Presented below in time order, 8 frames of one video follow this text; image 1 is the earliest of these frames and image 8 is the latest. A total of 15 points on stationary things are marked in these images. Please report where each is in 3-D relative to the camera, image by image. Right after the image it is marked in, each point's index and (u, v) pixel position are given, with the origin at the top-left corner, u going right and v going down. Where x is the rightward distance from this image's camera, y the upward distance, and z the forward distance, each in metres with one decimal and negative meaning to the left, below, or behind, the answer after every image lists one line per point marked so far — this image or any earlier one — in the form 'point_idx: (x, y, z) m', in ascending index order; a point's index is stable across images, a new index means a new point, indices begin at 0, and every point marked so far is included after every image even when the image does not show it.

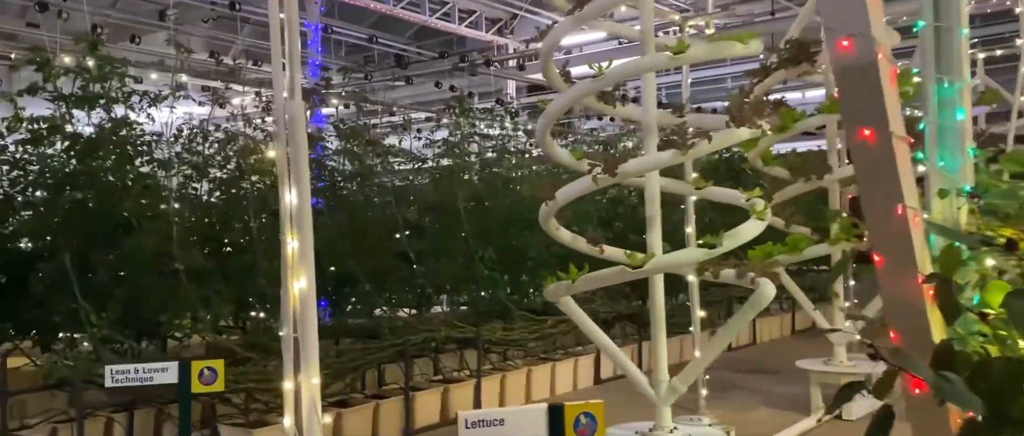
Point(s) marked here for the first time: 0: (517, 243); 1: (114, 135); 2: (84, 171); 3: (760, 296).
0: (0.0, -0.2, +7.4) m
1: (-1.8, +0.4, +5.4) m
2: (-1.9, +0.2, +5.4) m
3: (+0.9, -0.3, +4.3) m
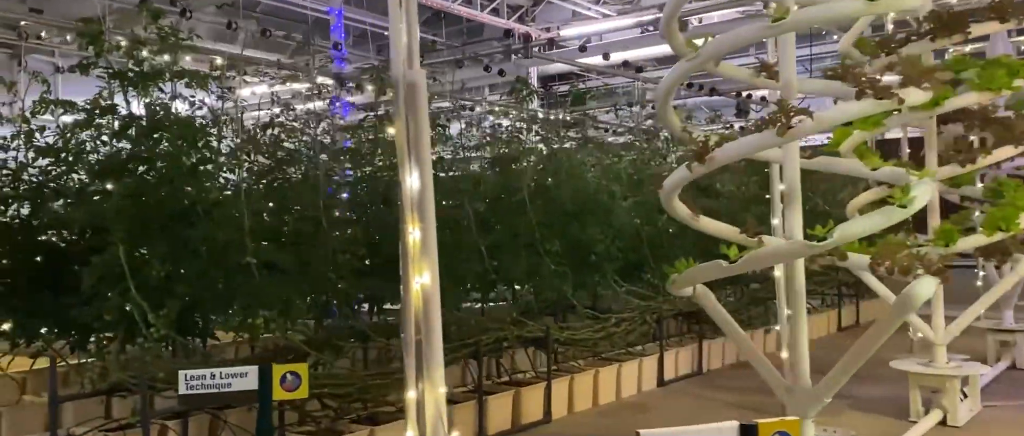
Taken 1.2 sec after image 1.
0: (+0.4, -0.1, +6.9) m
1: (-1.4, +0.4, +5.0) m
2: (-1.5, +0.3, +4.9) m
3: (+1.3, -0.2, +3.9) m
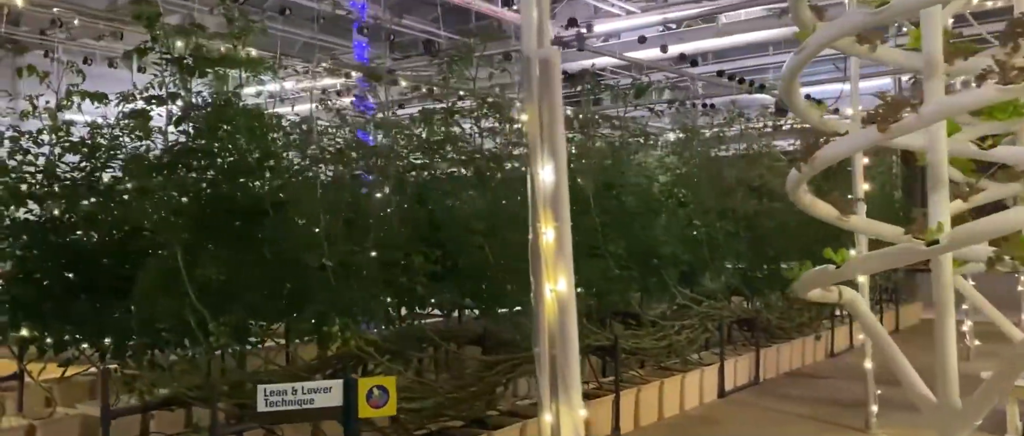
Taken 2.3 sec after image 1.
0: (+0.8, -0.1, +6.5) m
1: (-1.1, +0.4, +4.6) m
2: (-1.2, +0.3, +4.5) m
3: (+1.7, -0.2, +3.5) m
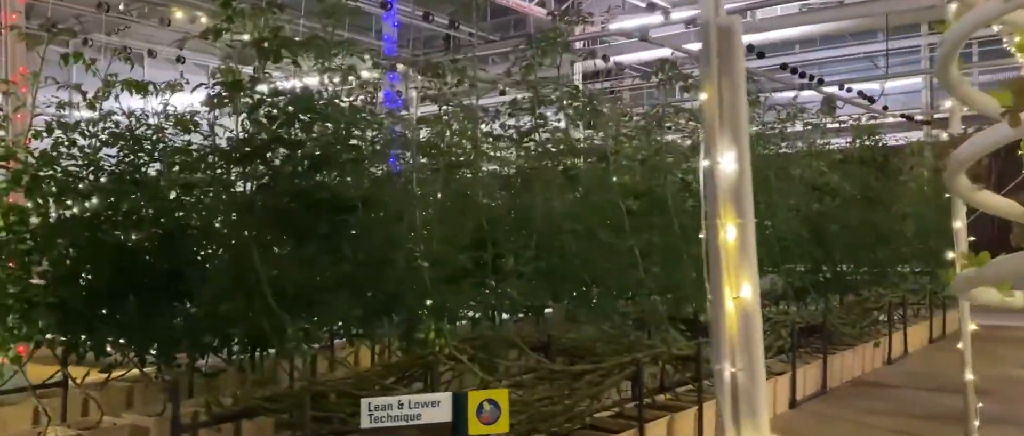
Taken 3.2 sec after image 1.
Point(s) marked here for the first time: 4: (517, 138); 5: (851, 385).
0: (+1.1, -0.1, +6.2) m
1: (-0.7, +0.4, +4.2) m
2: (-0.8, +0.3, +4.2) m
3: (+2.0, -0.2, +3.1) m
4: (0.0, +0.3, +5.1) m
5: (+2.3, -1.1, +8.0) m
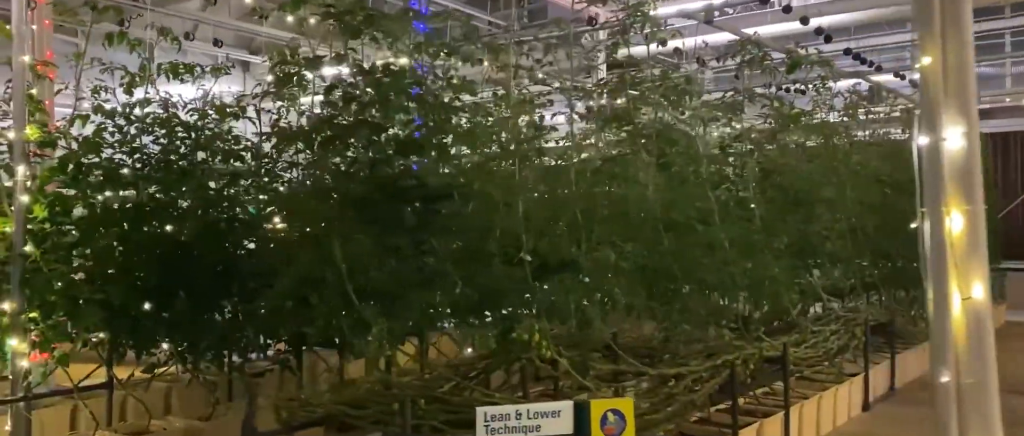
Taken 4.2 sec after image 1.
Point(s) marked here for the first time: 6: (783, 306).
0: (+1.5, -0.1, +5.8) m
1: (-0.4, +0.5, +3.9) m
2: (-0.5, +0.3, +3.8) m
3: (+2.4, -0.2, +2.8) m
4: (+0.3, +0.4, +4.7) m
5: (+2.6, -1.1, +7.7) m
6: (+1.3, -0.4, +5.4) m
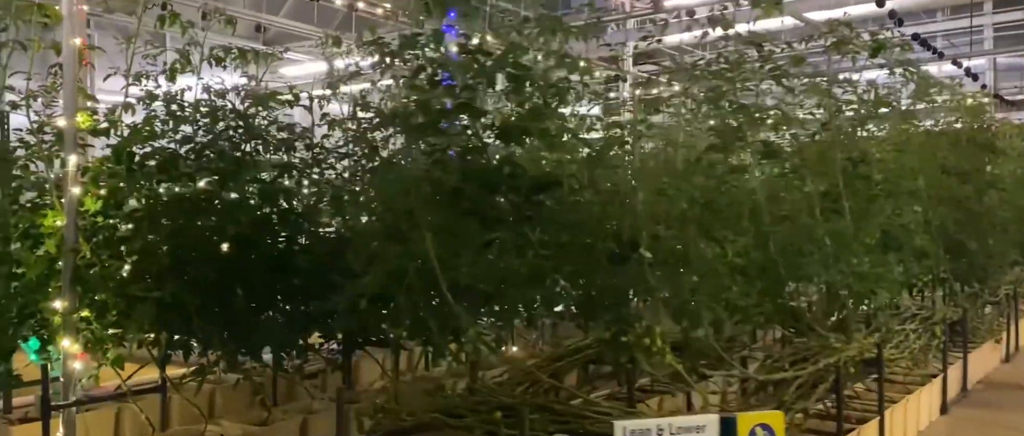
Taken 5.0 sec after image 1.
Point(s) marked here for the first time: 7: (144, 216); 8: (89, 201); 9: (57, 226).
0: (+1.8, 0.0, +5.5) m
1: (-0.1, +0.5, +3.6) m
2: (-0.2, +0.3, +3.5) m
3: (+2.7, -0.2, +2.5) m
4: (+0.6, +0.4, +4.4) m
5: (+3.0, -1.1, +7.4) m
6: (+1.6, -0.4, +5.1) m
7: (-1.5, 0.0, +4.7) m
8: (-1.7, +0.1, +4.7) m
9: (-1.8, 0.0, +4.6) m
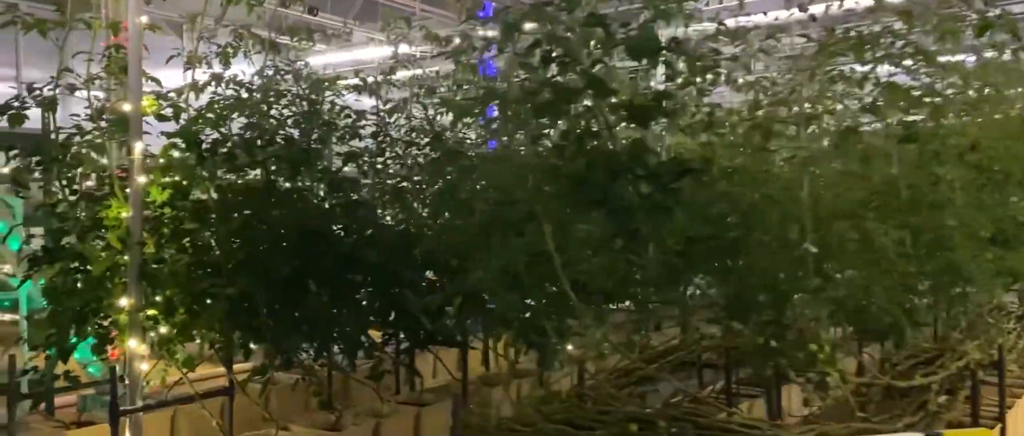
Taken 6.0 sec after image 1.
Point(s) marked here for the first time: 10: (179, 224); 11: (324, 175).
0: (+2.1, 0.0, +5.2) m
1: (+0.3, +0.5, +3.2) m
2: (+0.2, +0.4, +3.2) m
3: (+3.0, -0.2, +2.1) m
4: (+1.0, +0.4, +4.1) m
5: (+3.4, -1.0, +7.0) m
6: (+1.9, -0.3, +4.8) m
7: (-1.1, 0.0, +4.4) m
8: (-1.3, +0.1, +4.3) m
9: (-1.4, 0.0, +4.3) m
10: (-1.2, 0.0, +4.4) m
11: (-0.7, +0.2, +4.6) m
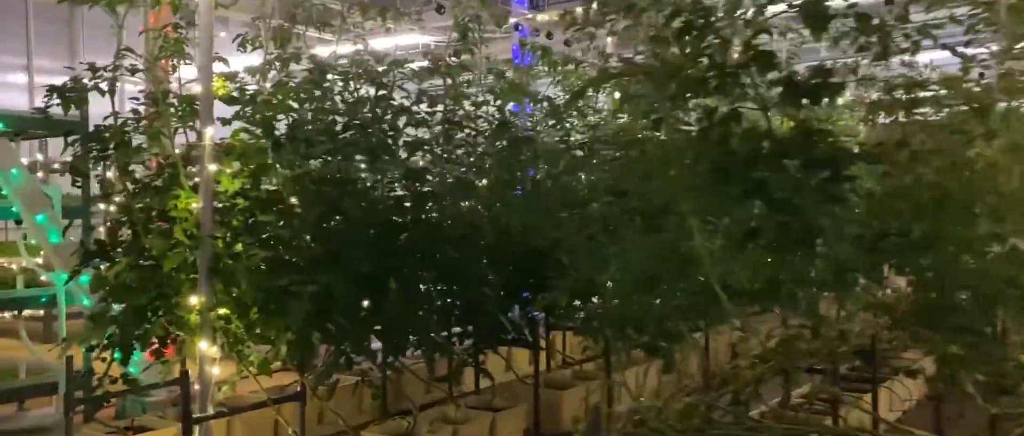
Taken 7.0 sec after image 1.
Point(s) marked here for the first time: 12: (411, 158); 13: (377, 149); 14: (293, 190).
0: (+2.5, 0.0, +4.8) m
1: (+0.6, +0.5, +2.9) m
2: (+0.5, +0.4, +2.8) m
3: (+3.3, -0.2, +1.8) m
4: (+1.3, +0.5, +3.7) m
5: (+3.7, -1.0, +6.7) m
6: (+2.3, -0.3, +4.4) m
7: (-0.8, +0.1, +4.1) m
8: (-1.0, +0.1, +4.0) m
9: (-1.1, 0.0, +3.9) m
10: (-0.9, 0.0, +4.0) m
11: (-0.4, +0.2, +4.3) m
12: (-0.4, +0.2, +4.4) m
13: (-0.5, +0.3, +4.2) m
14: (-0.8, +0.1, +4.1) m
